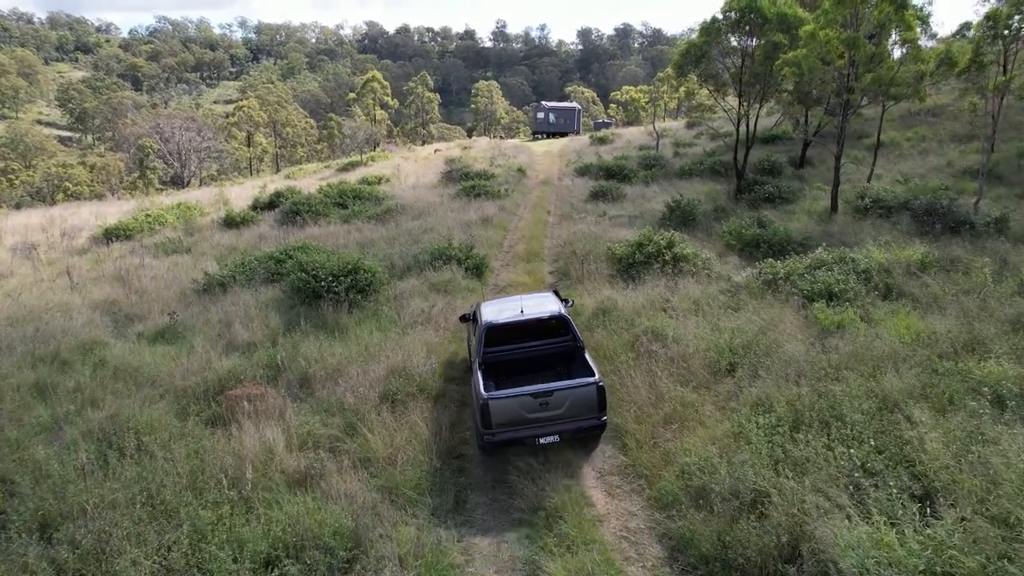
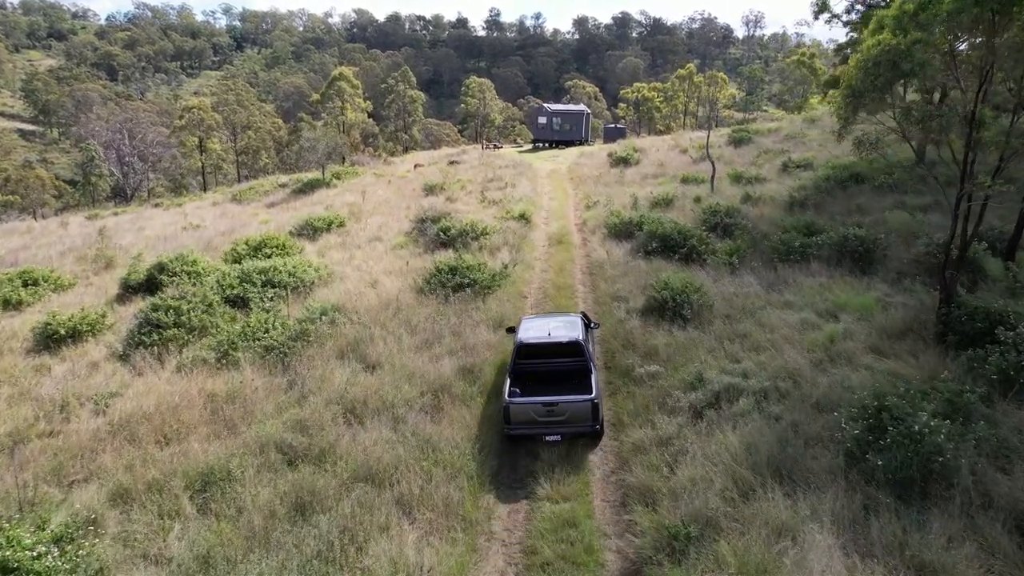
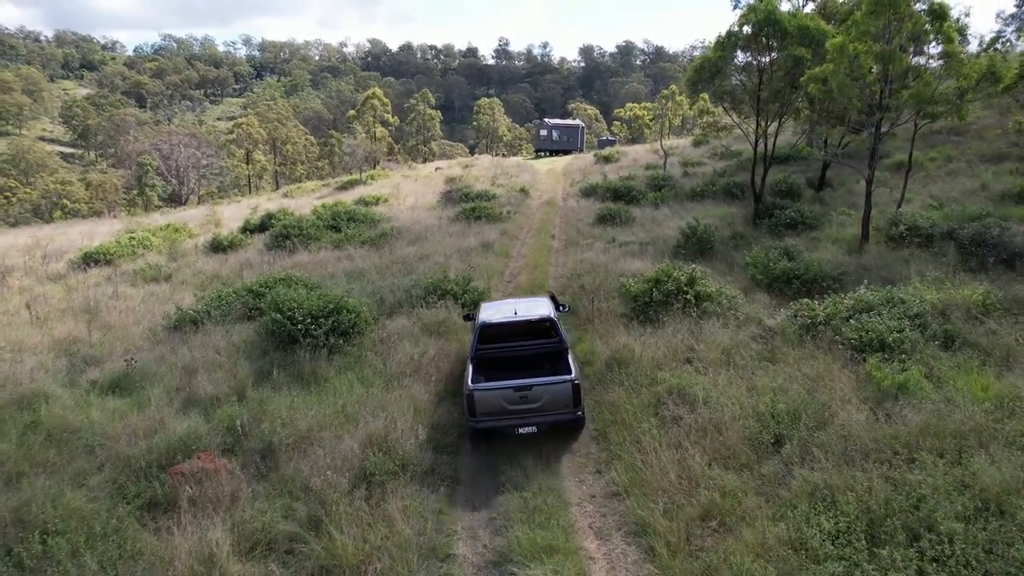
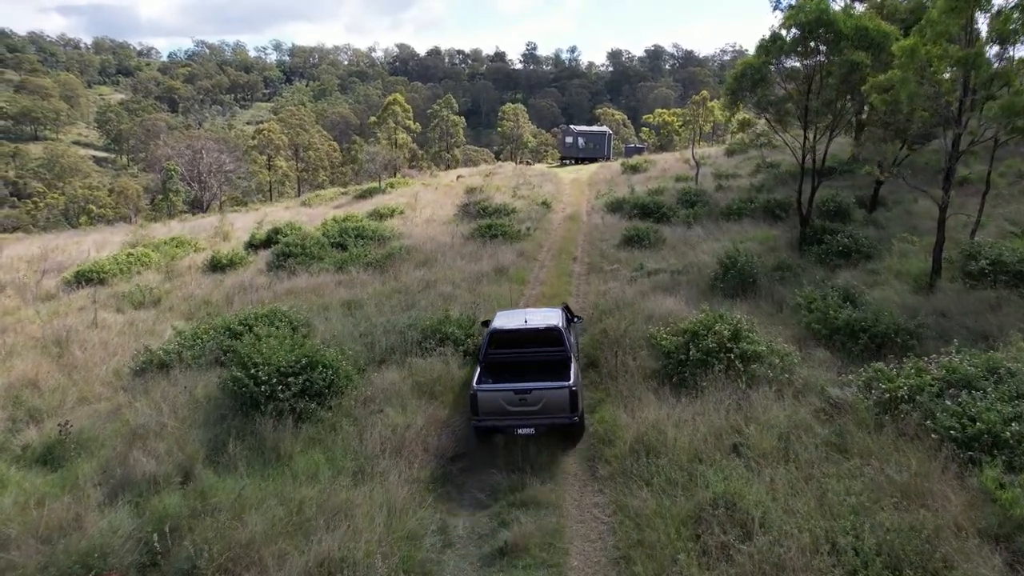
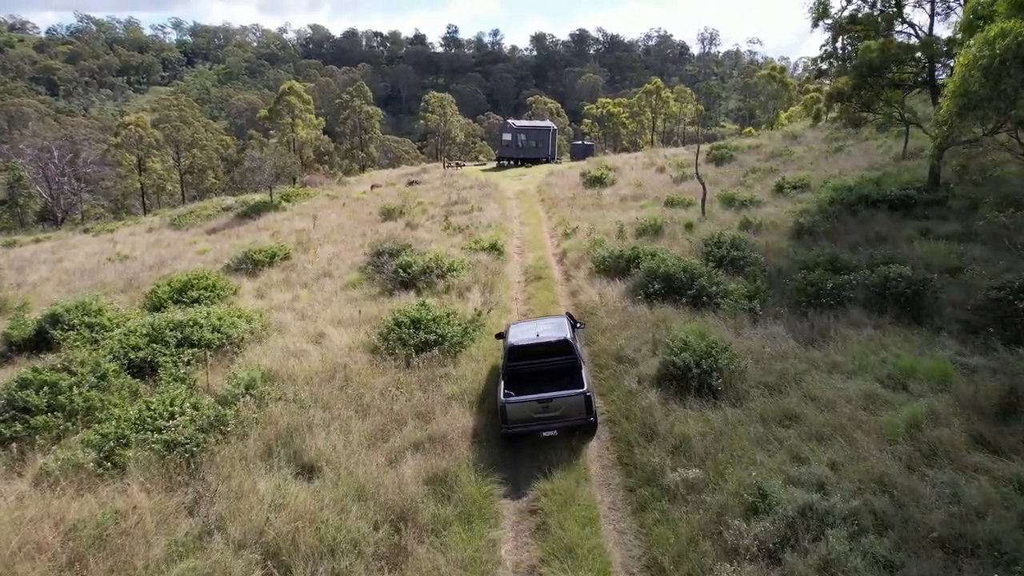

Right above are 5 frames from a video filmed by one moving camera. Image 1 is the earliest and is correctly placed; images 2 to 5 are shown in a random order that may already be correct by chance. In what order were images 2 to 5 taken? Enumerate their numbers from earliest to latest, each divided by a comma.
3, 4, 2, 5
